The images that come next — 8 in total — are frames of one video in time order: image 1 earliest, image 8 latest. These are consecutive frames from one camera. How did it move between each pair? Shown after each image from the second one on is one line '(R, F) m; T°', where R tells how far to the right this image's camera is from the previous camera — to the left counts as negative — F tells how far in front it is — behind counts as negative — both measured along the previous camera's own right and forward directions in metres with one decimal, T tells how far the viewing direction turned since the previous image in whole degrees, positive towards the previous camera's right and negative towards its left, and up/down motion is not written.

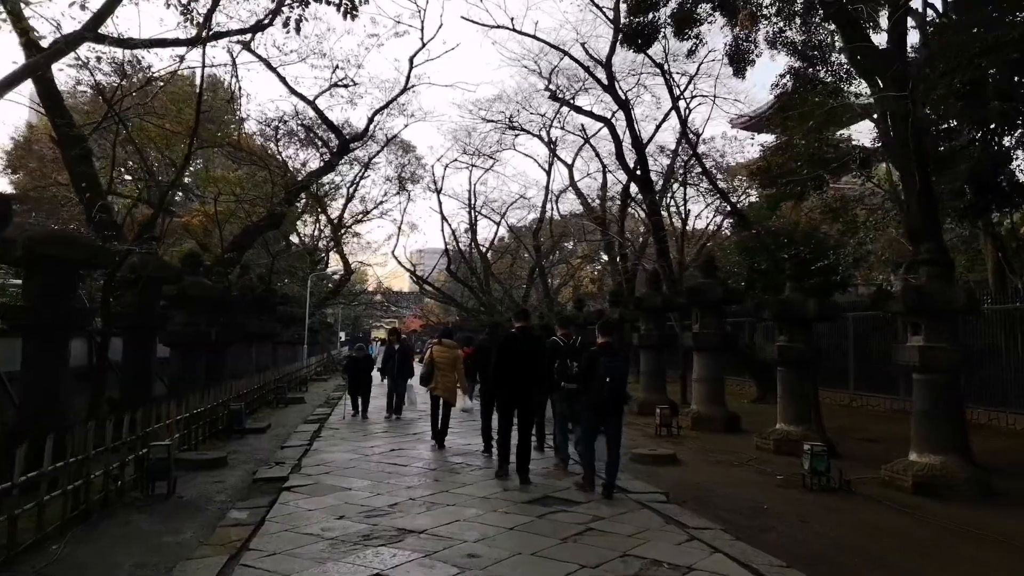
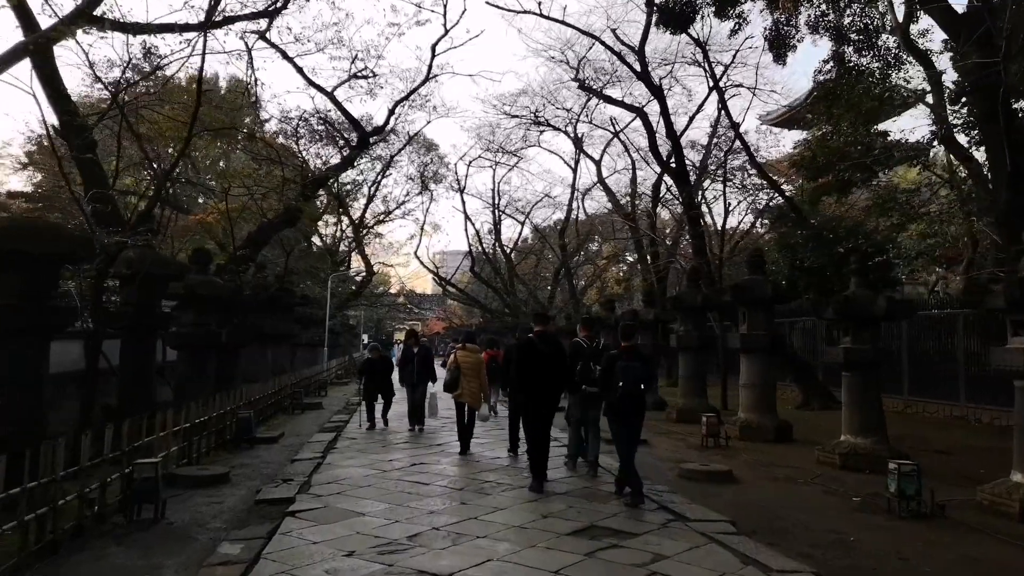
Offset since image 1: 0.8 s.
(-0.1, +1.0) m; -2°
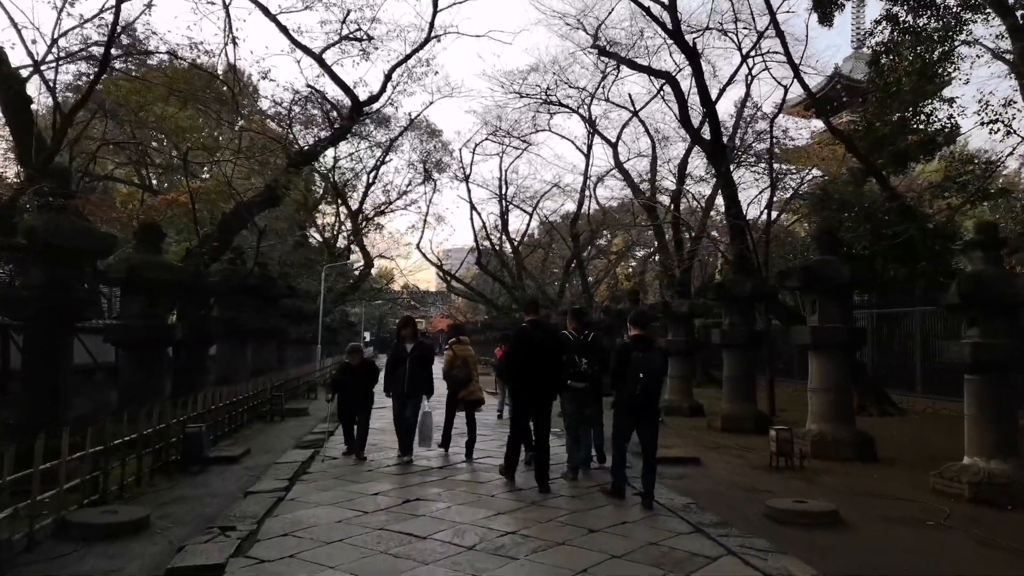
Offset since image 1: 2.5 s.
(-0.2, +2.1) m; 0°
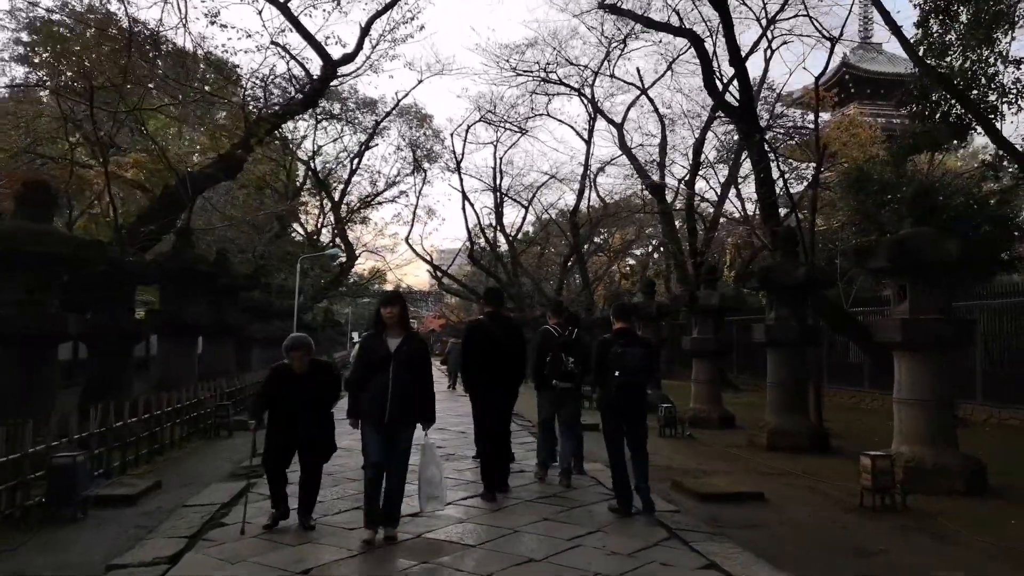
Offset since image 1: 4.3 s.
(-0.1, +2.2) m; +1°
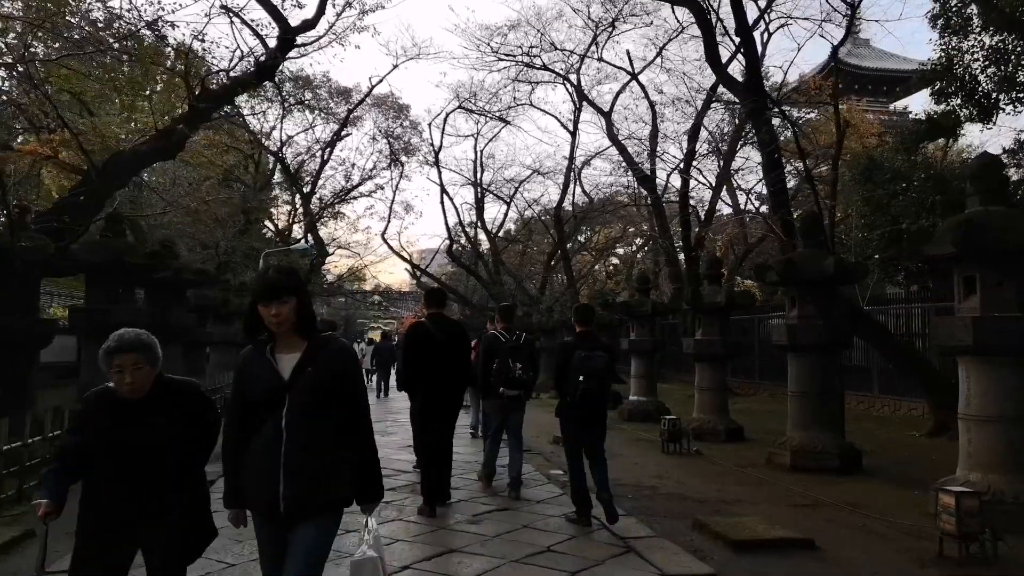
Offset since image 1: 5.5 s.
(0.0, +1.5) m; +1°
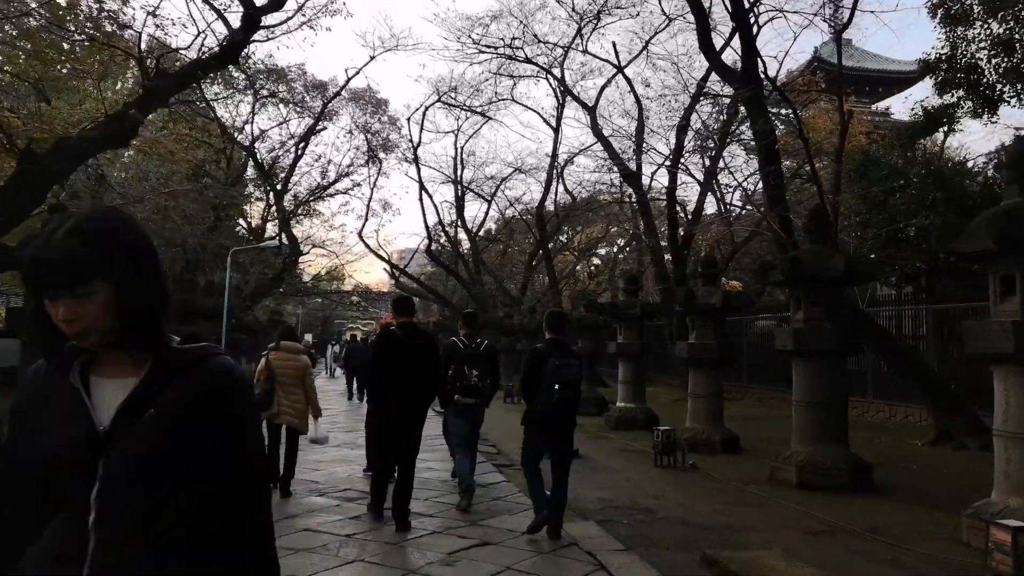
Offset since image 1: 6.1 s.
(0.0, +0.8) m; +2°
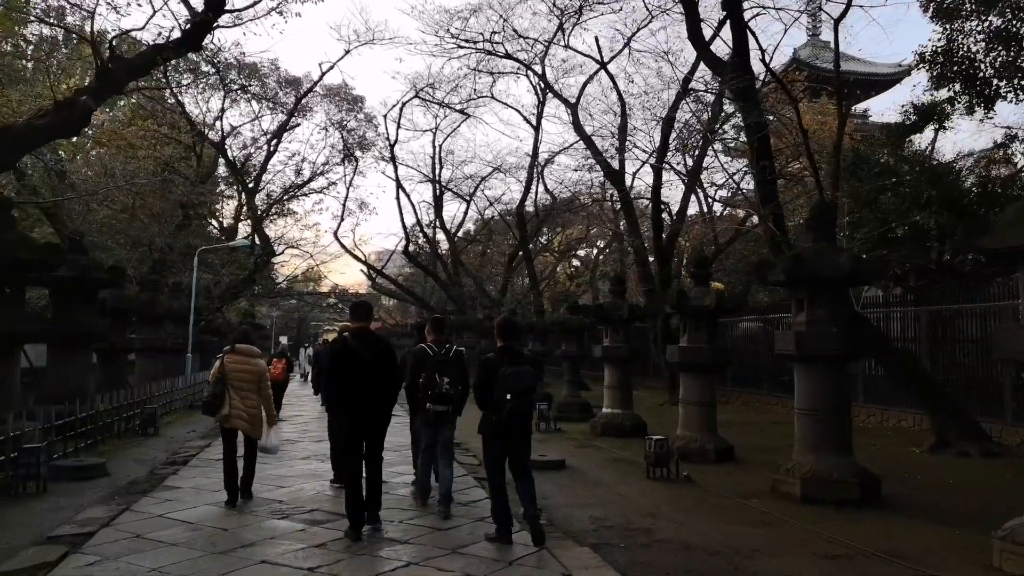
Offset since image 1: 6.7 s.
(-0.1, +0.6) m; +2°
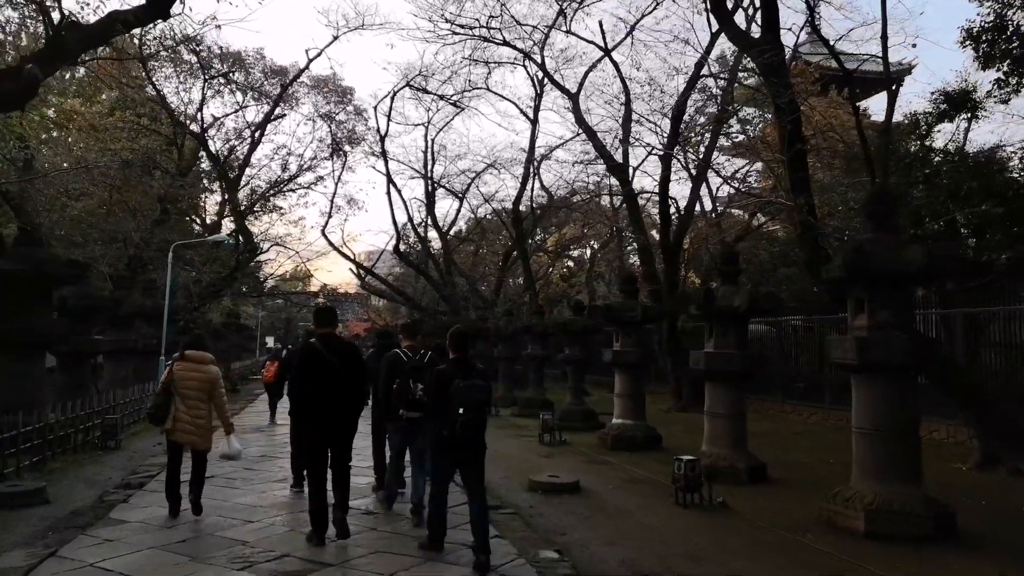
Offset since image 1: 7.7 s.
(-0.2, +1.1) m; +1°
